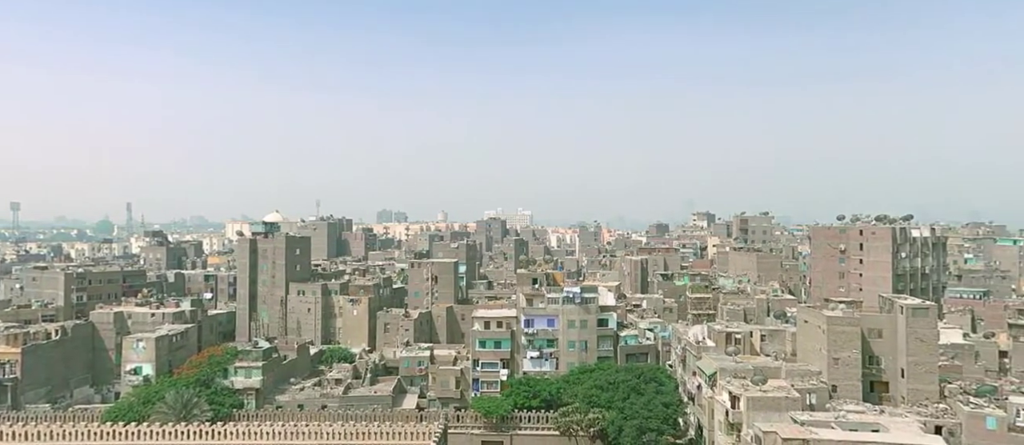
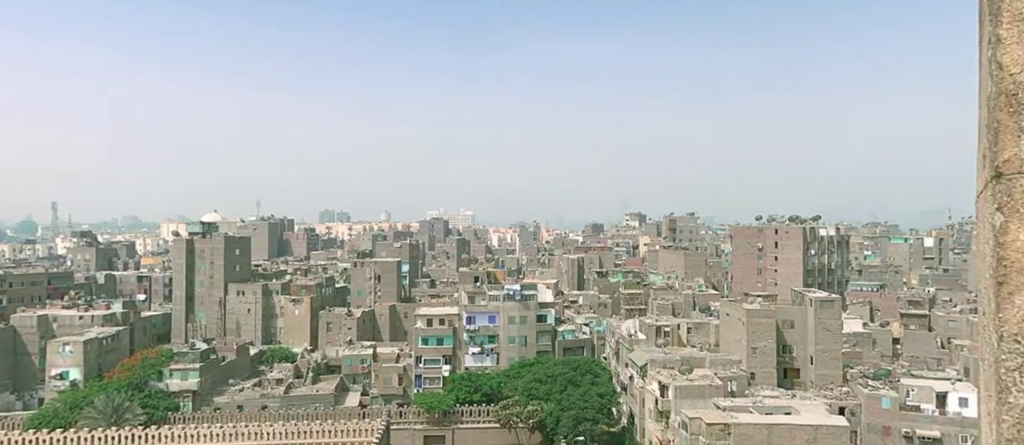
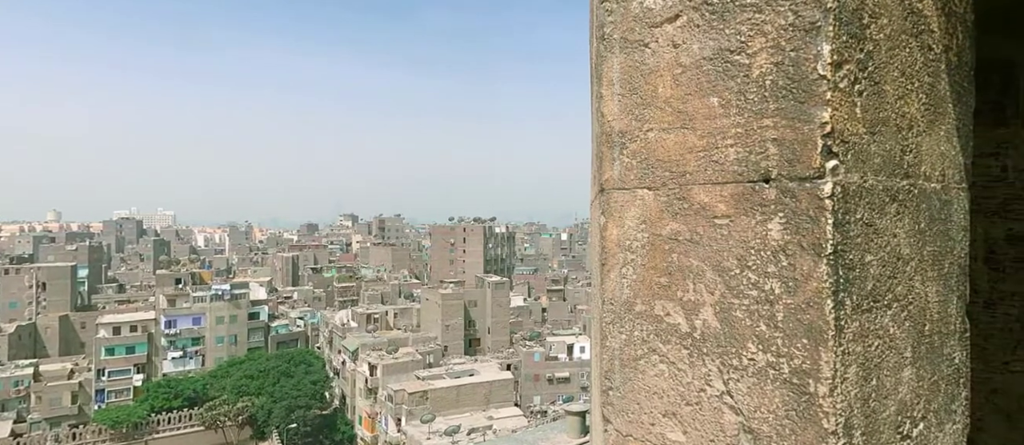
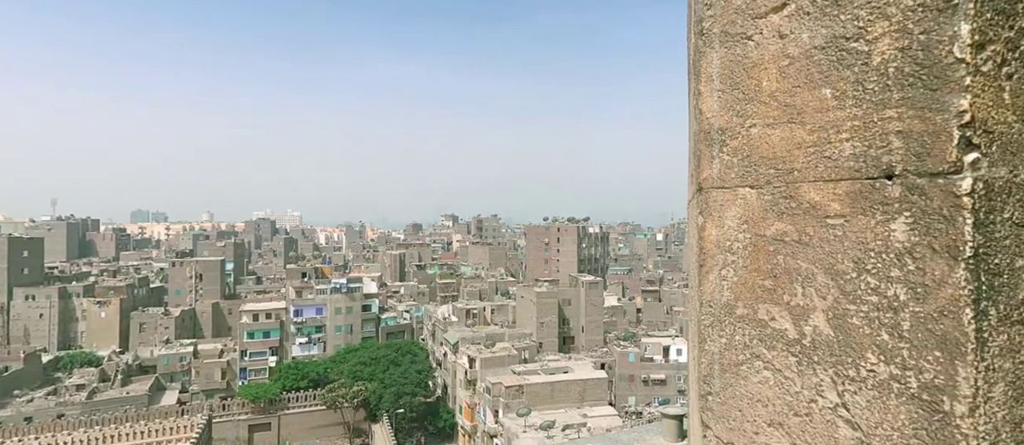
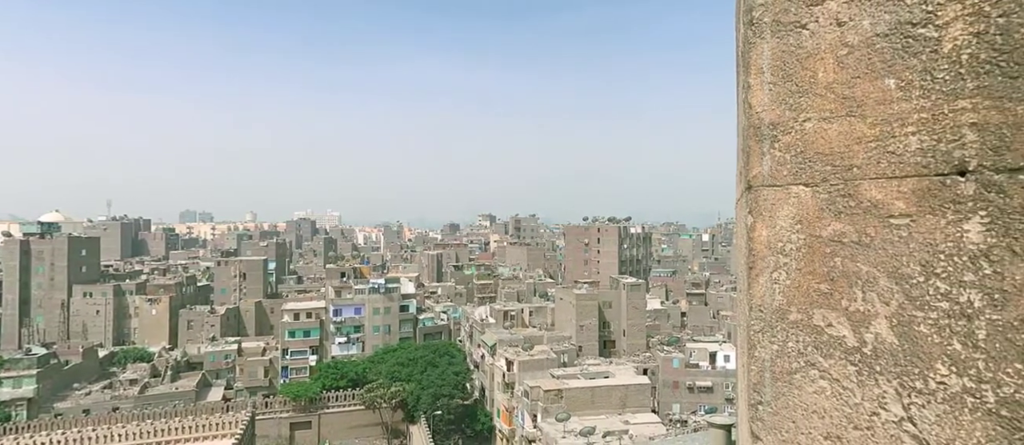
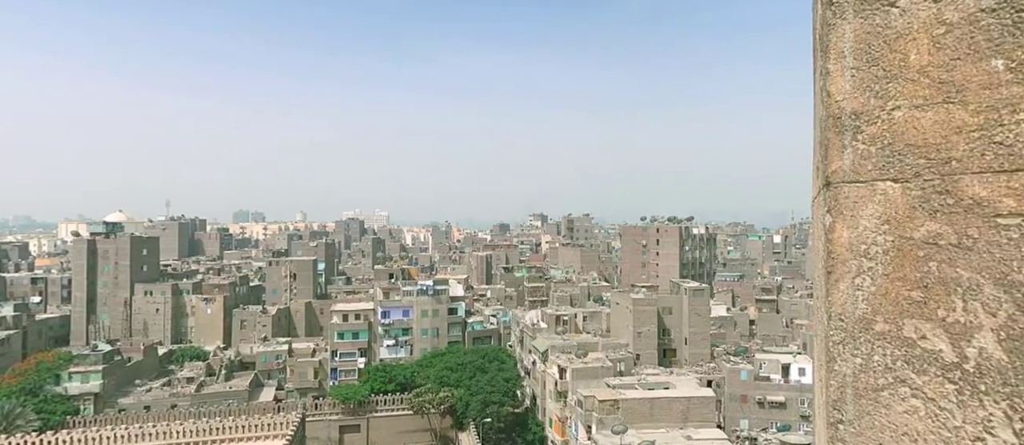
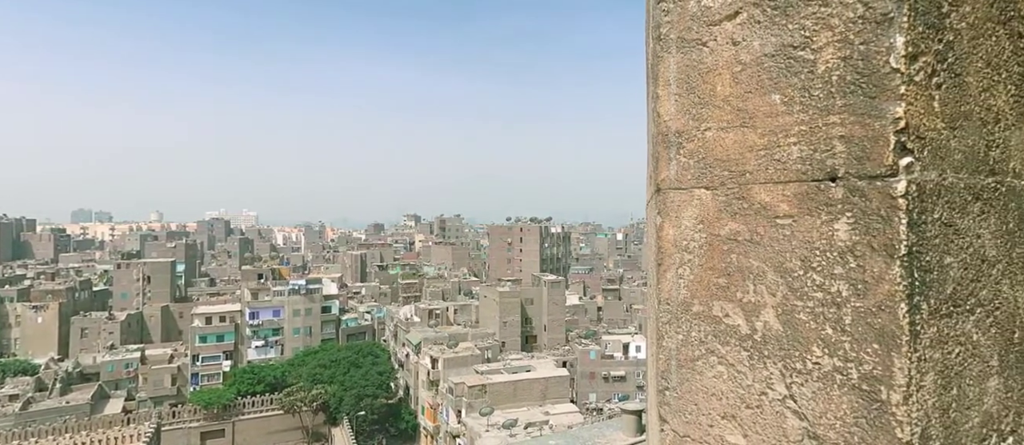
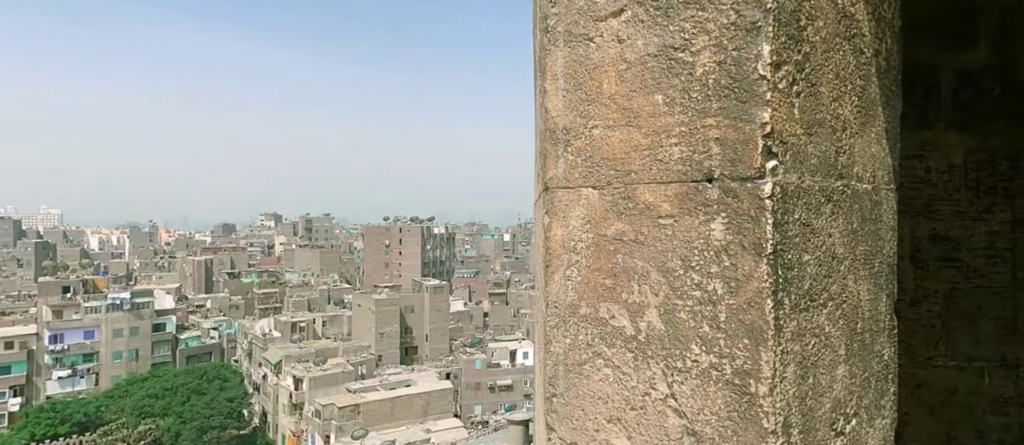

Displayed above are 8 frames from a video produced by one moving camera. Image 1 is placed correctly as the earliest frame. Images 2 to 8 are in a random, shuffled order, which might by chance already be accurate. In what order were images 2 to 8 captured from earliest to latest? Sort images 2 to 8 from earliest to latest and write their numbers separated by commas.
2, 6, 5, 4, 7, 3, 8
